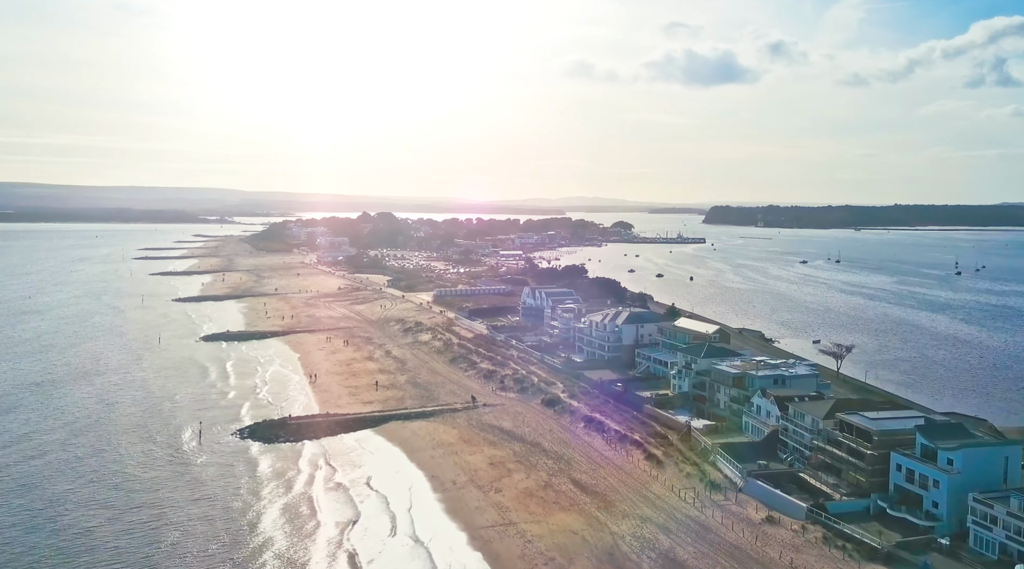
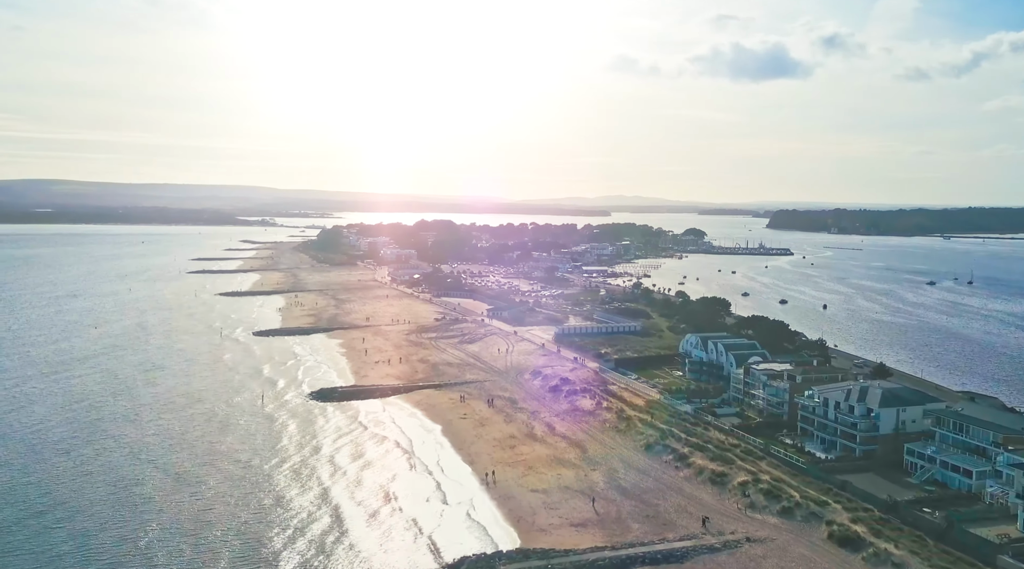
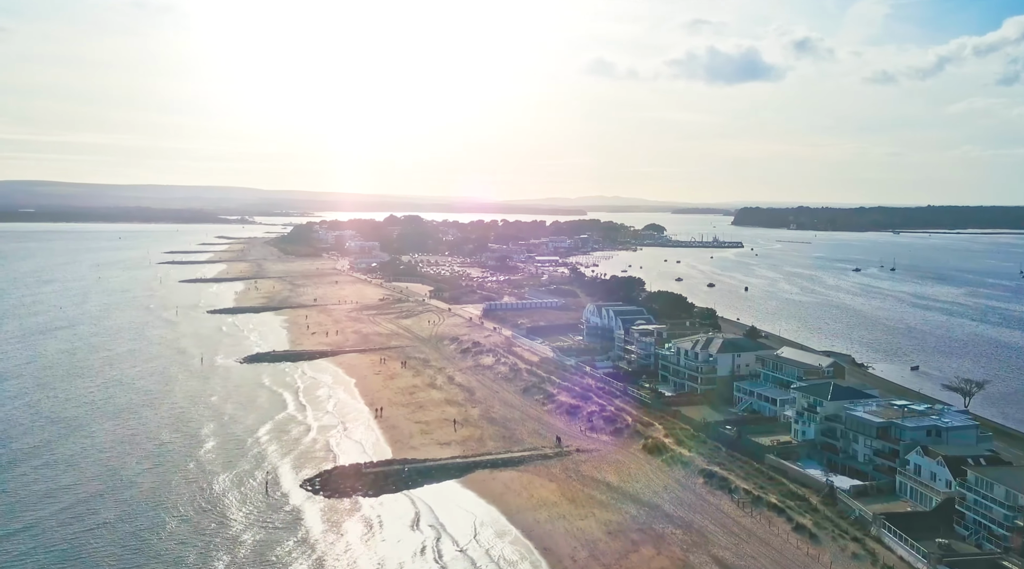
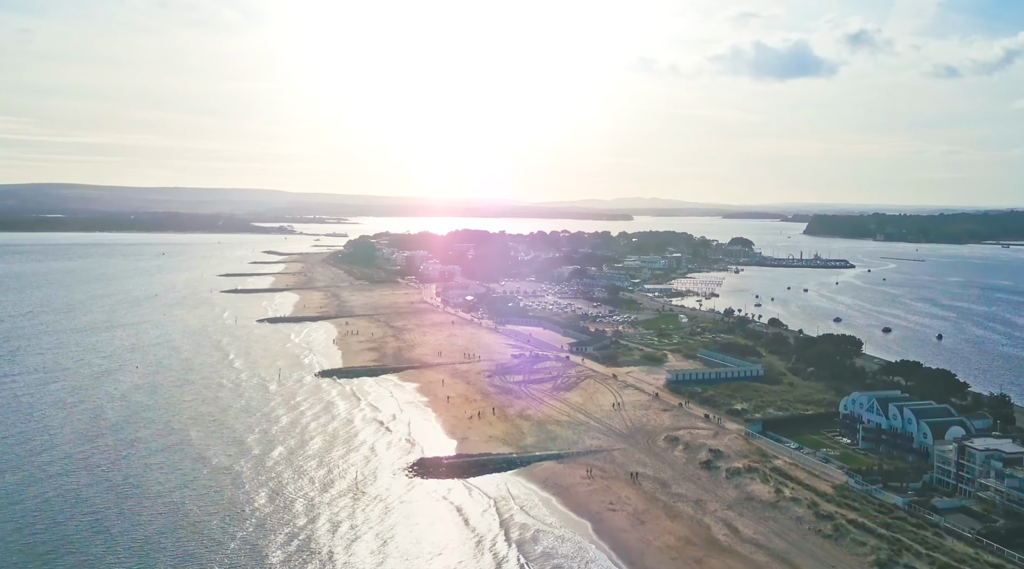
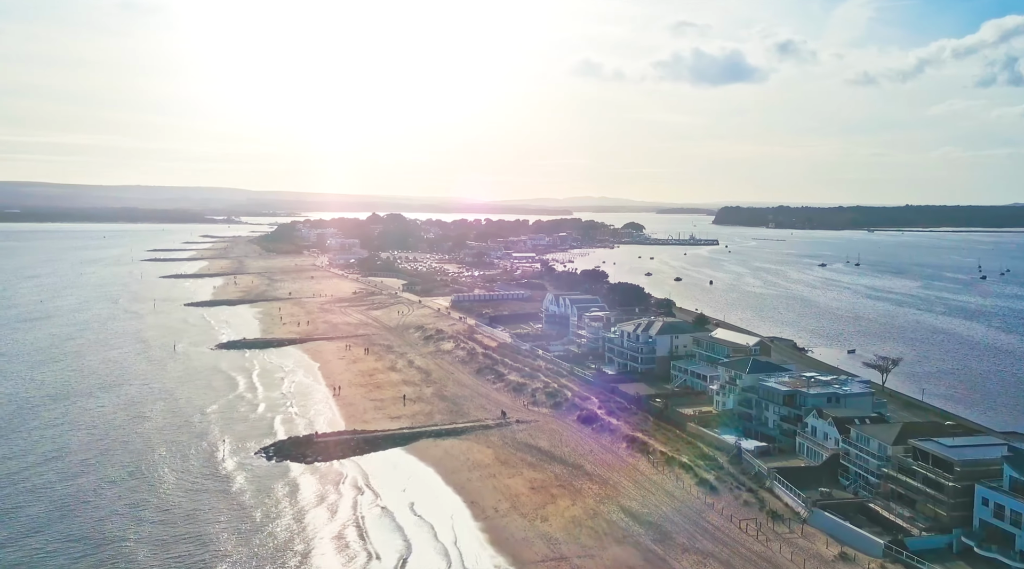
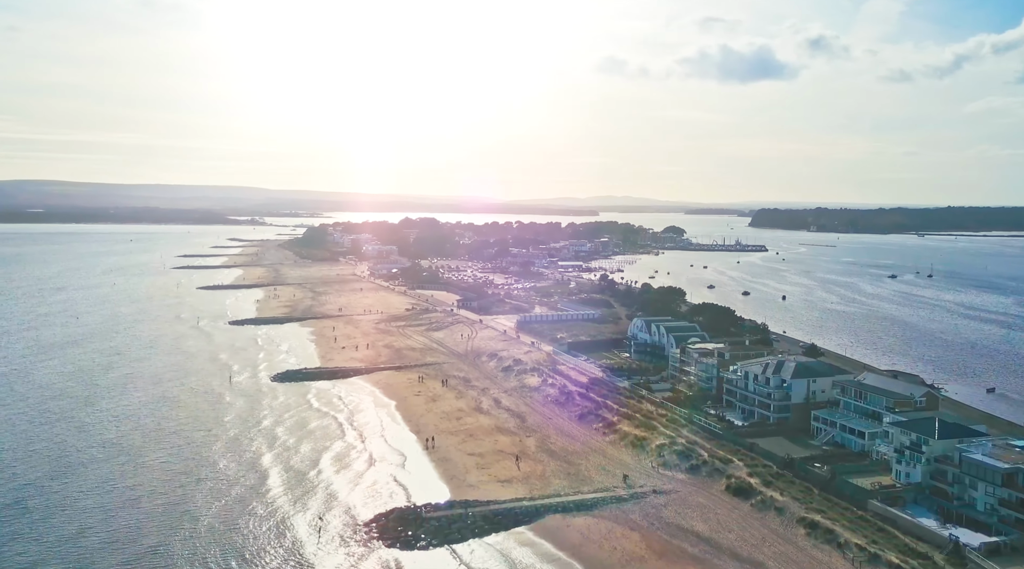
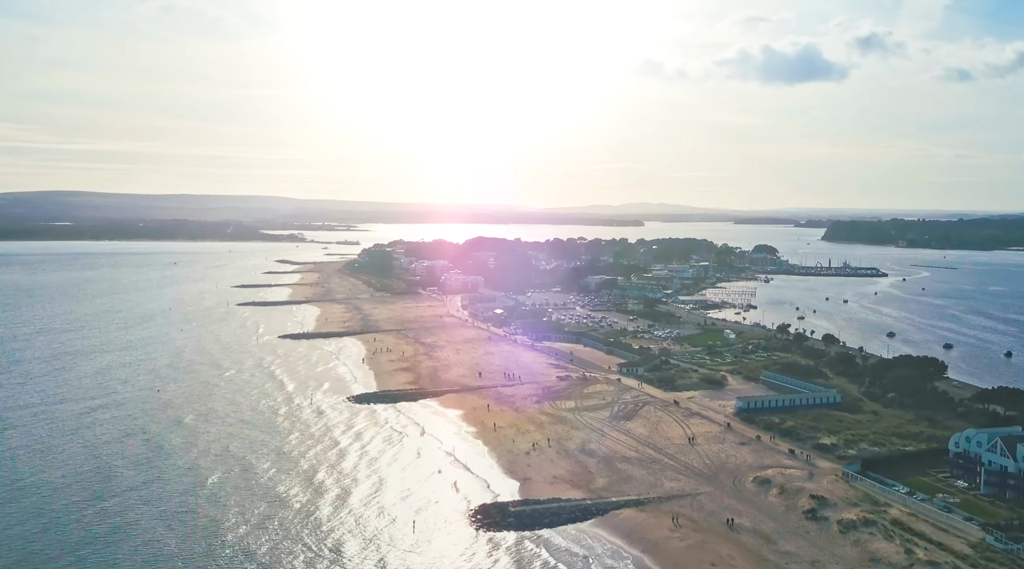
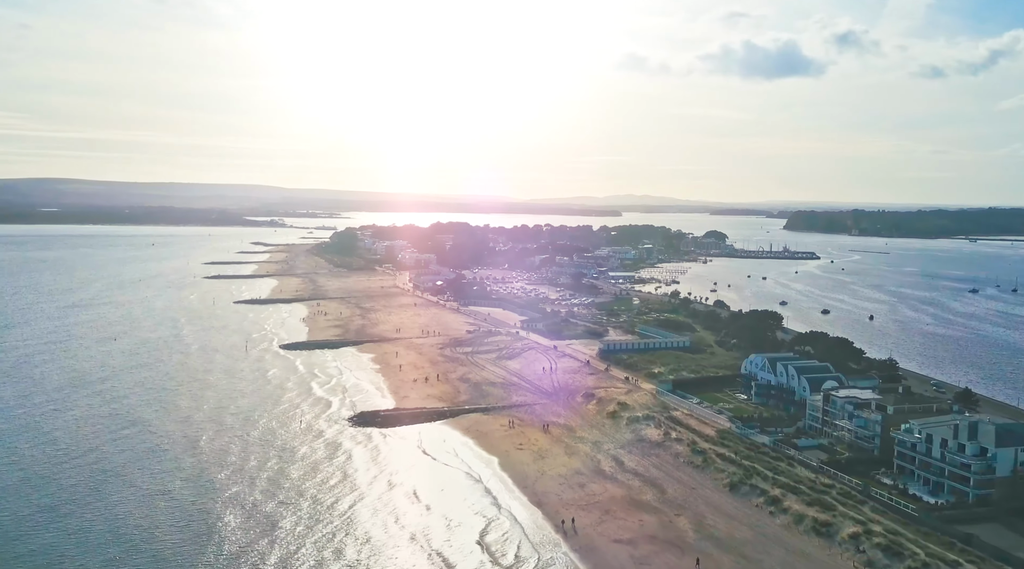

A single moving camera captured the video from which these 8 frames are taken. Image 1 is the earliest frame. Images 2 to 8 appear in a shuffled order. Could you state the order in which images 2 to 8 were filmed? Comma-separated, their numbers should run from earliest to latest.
5, 3, 6, 2, 8, 4, 7
